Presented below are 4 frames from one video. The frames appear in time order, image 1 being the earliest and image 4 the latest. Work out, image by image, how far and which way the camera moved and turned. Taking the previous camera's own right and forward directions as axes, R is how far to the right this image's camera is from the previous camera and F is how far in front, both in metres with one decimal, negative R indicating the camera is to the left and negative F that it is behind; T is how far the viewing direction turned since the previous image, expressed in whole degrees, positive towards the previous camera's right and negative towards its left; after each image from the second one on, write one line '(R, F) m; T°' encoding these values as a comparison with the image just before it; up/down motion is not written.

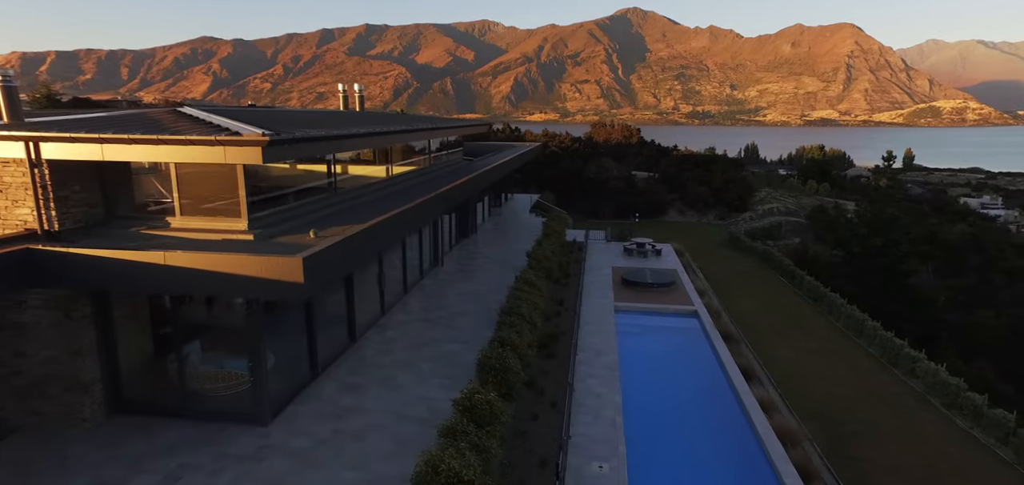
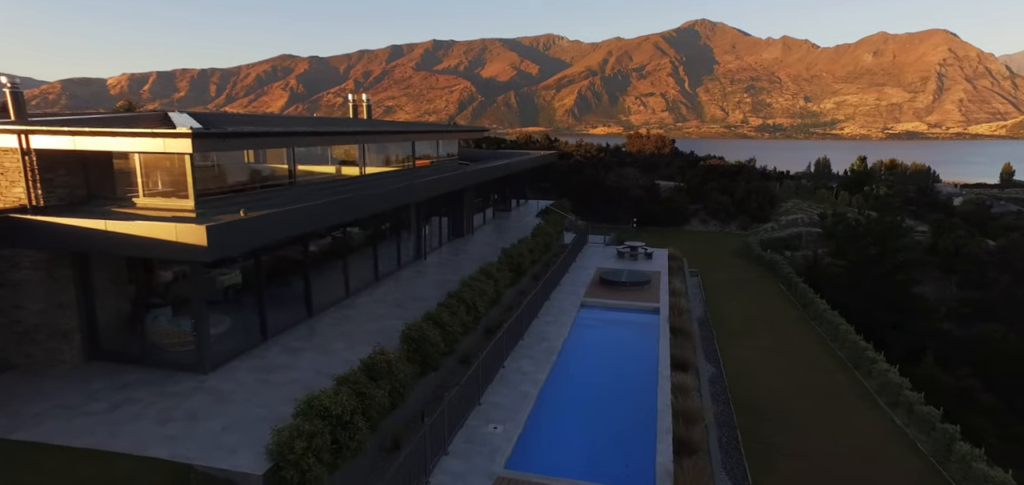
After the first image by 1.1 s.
(+2.4, -0.9) m; -6°
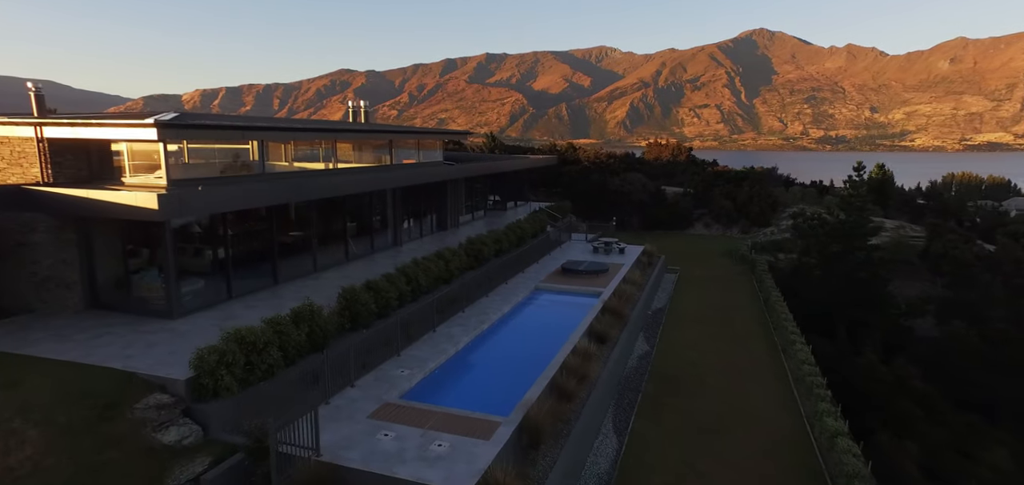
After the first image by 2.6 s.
(+2.6, -1.6) m; -5°
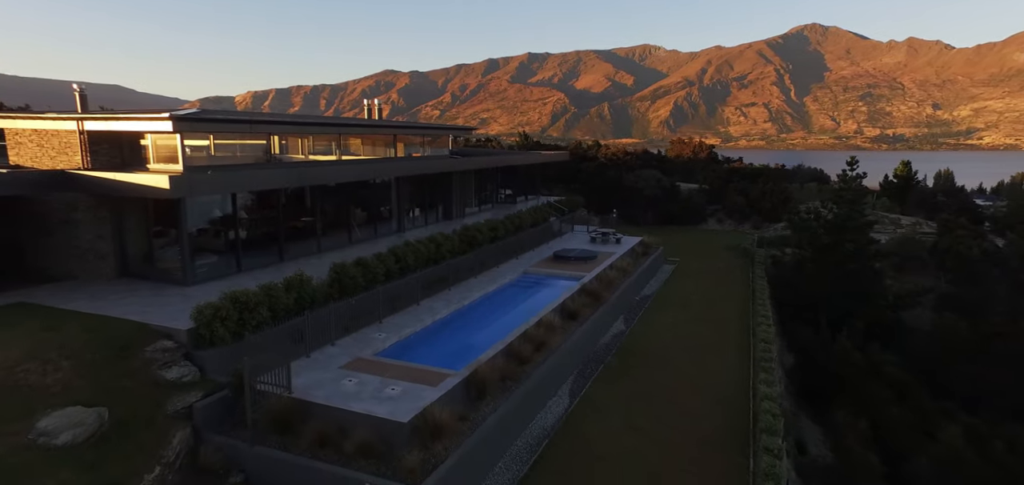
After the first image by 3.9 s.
(+1.6, -1.2) m; -4°
